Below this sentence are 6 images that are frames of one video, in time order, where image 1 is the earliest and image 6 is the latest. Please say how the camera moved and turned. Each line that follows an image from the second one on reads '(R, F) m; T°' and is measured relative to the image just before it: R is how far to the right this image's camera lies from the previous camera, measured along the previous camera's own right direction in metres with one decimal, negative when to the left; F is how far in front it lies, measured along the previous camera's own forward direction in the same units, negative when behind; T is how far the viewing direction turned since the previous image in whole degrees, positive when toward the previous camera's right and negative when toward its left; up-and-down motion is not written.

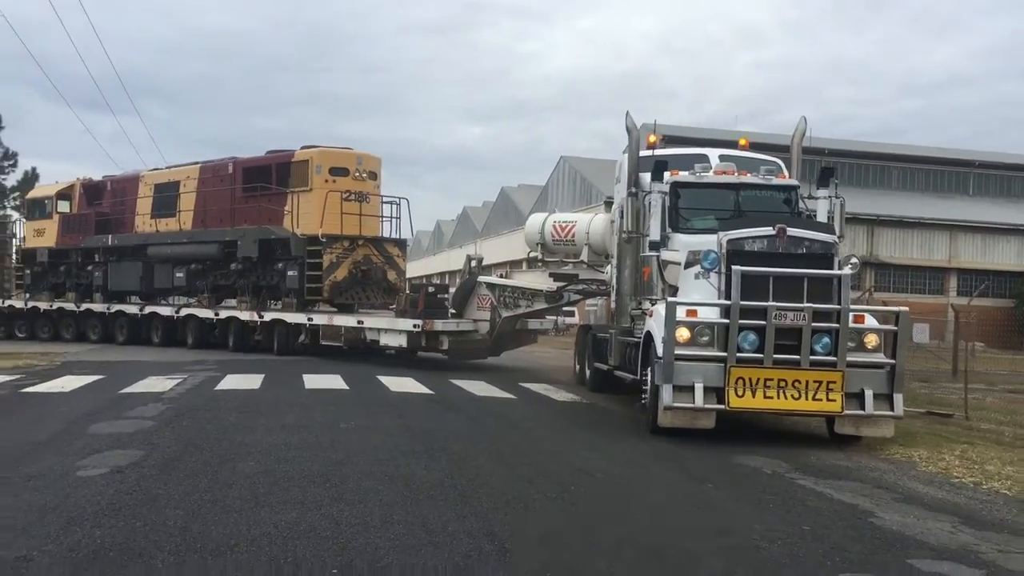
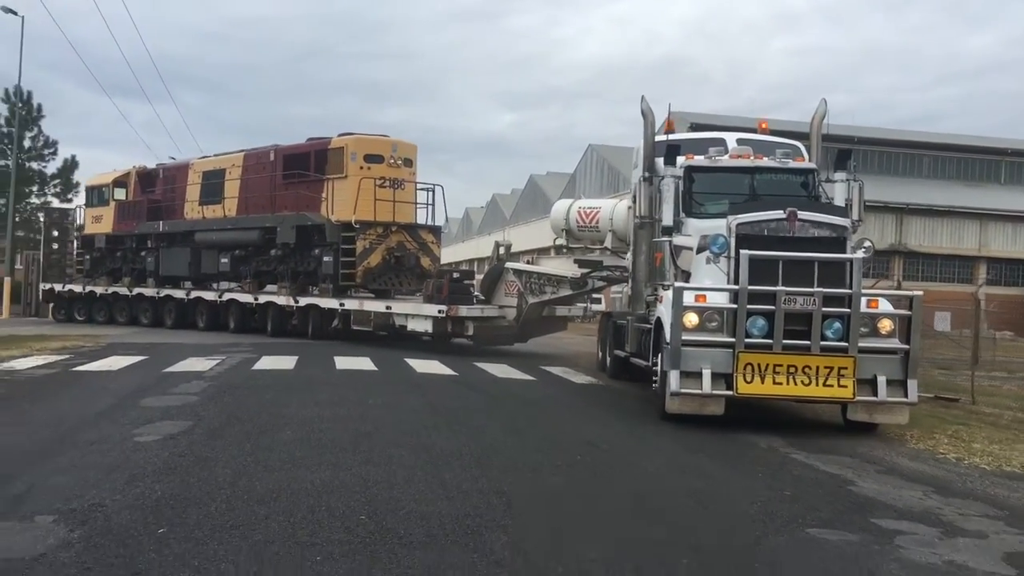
(+0.1, -0.7) m; -2°
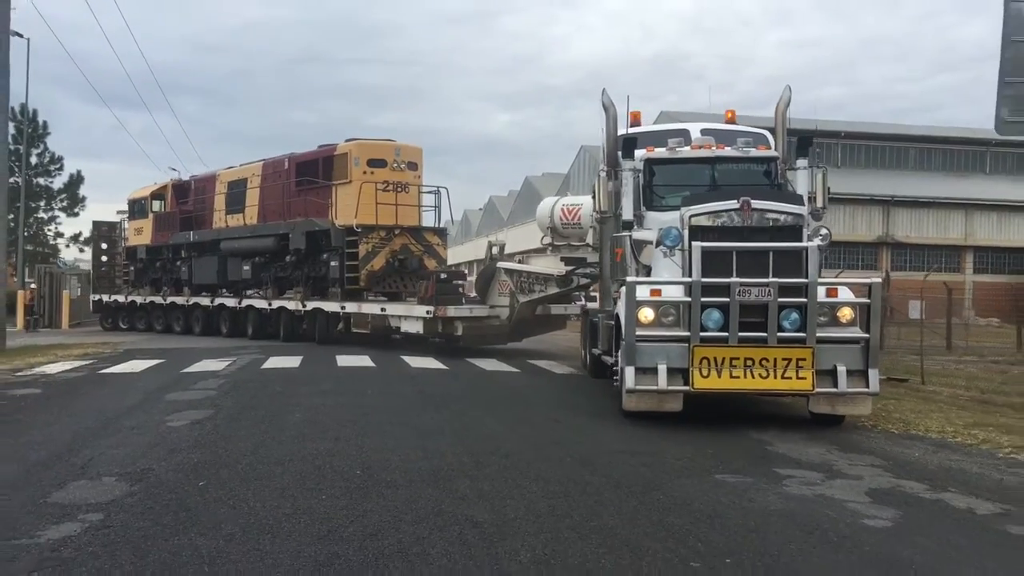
(+0.3, -1.4) m; 0°
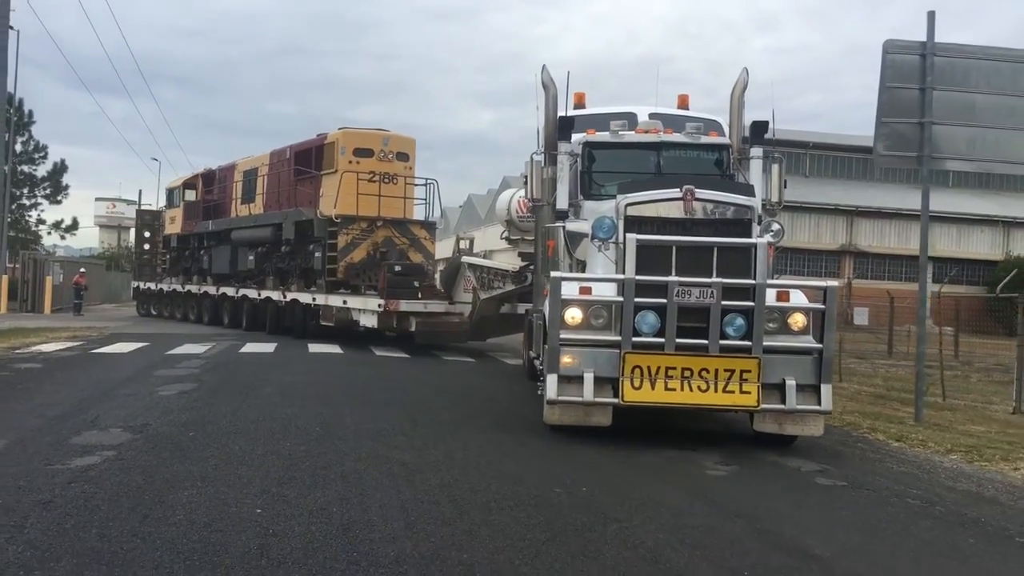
(+0.4, -1.6) m; +1°
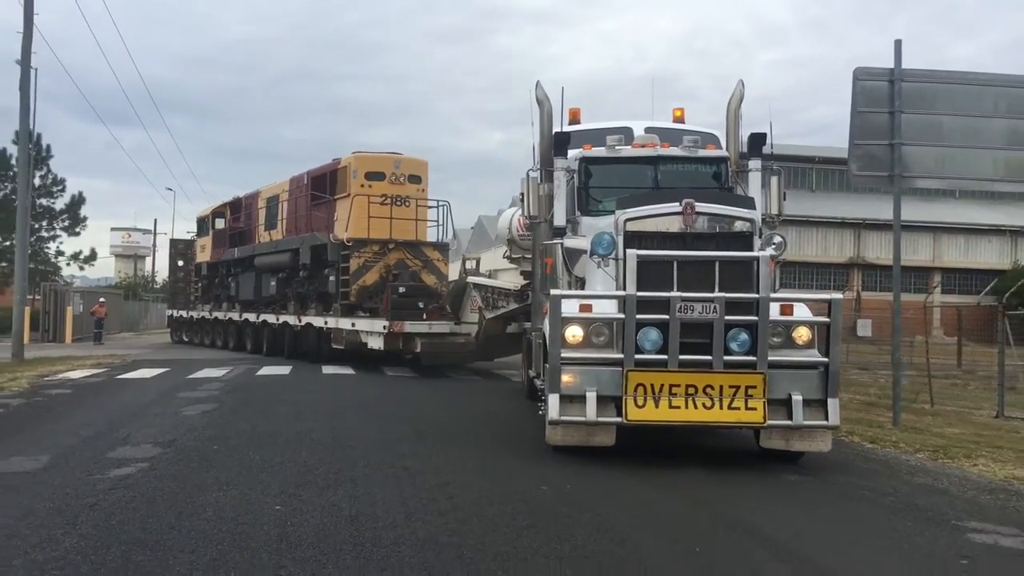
(+0.2, -0.8) m; -1°
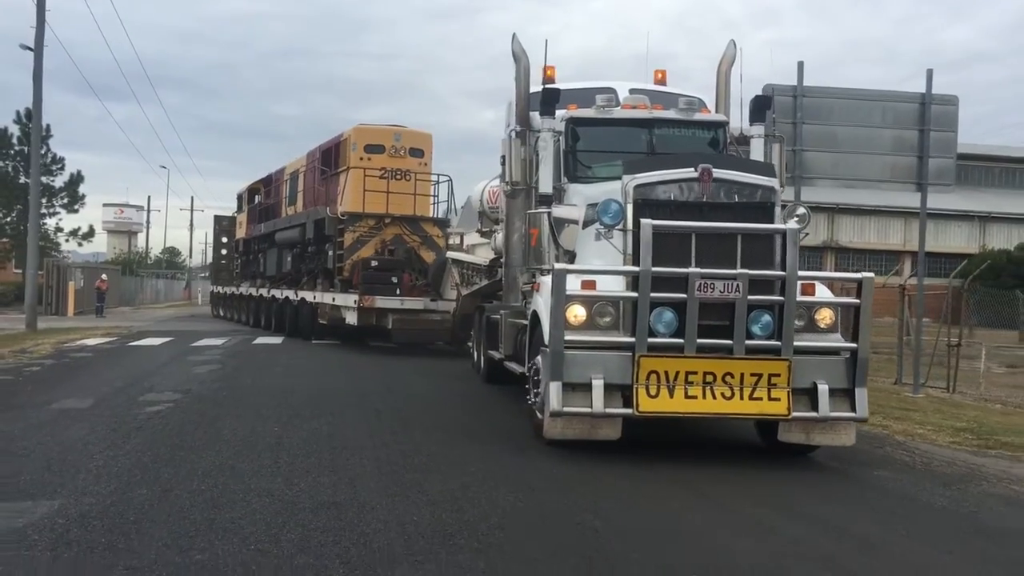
(+0.5, -2.2) m; +1°
